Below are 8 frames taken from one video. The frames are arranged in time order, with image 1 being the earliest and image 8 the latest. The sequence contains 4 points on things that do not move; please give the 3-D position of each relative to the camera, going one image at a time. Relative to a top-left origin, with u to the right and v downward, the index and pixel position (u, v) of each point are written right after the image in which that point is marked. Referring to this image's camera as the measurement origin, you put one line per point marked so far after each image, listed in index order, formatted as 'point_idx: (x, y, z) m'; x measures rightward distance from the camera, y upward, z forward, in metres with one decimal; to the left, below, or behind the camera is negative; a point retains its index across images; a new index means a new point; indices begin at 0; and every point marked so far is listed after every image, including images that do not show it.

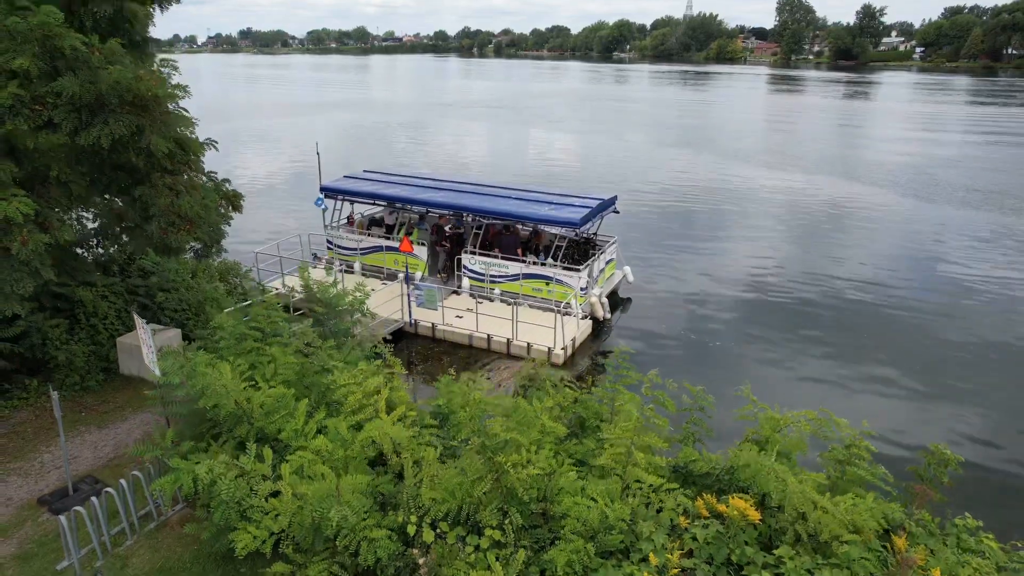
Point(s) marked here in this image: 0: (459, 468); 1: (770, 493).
0: (-0.6, -2.3, +7.7) m
1: (+3.2, -2.6, +7.3) m
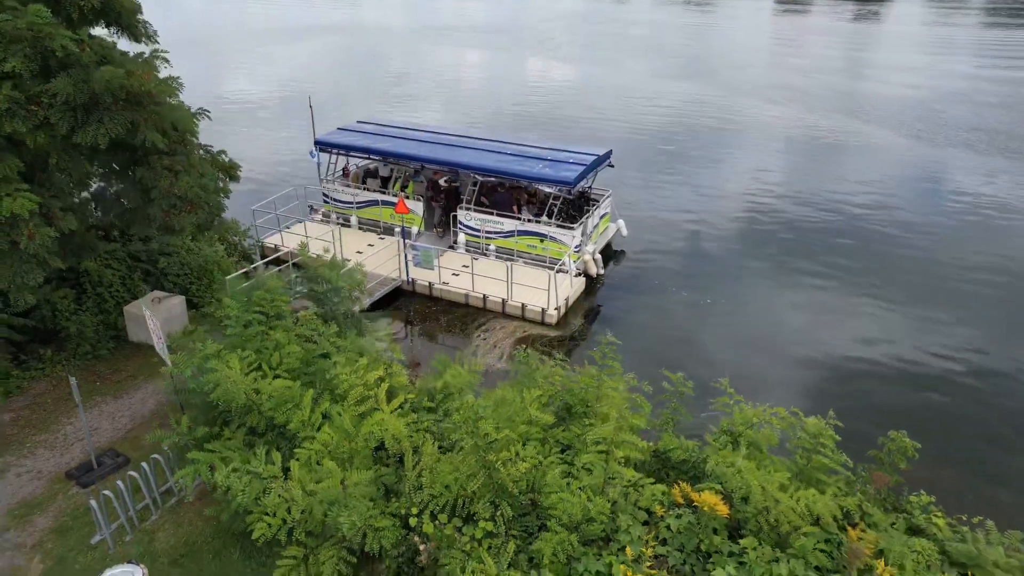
0: (-0.7, -2.4, +8.3) m
1: (+3.1, -2.7, +8.1) m
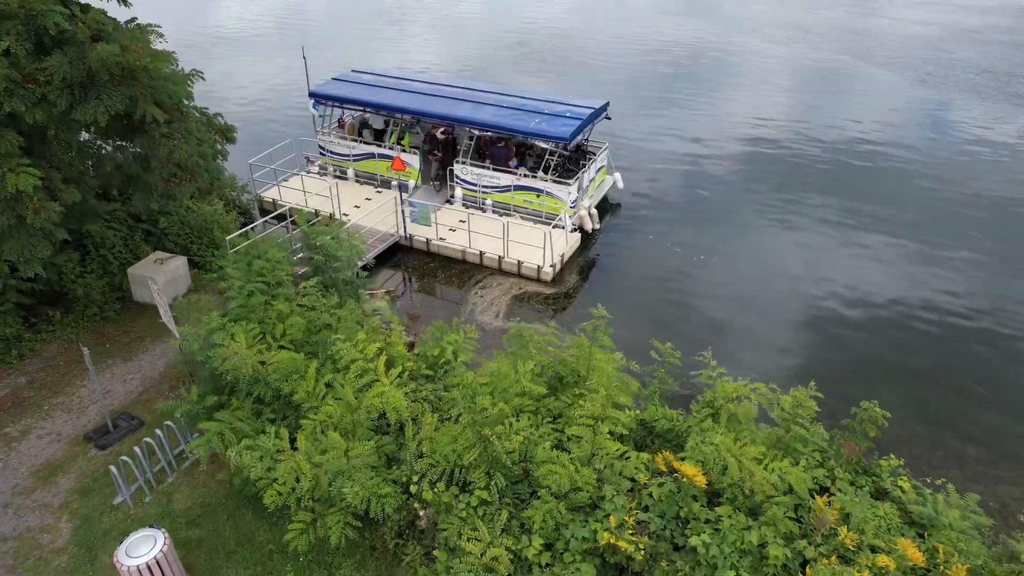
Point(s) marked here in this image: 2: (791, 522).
0: (-0.8, -2.2, +8.9) m
1: (+3.0, -2.5, +8.6) m
2: (+3.8, -3.2, +8.0) m
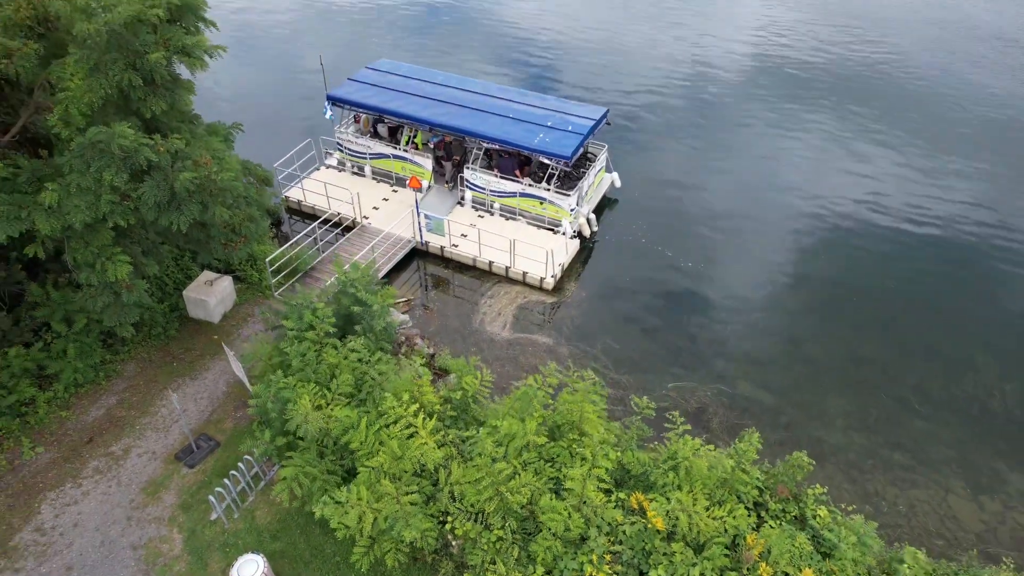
0: (-0.7, -3.8, +11.6) m
1: (+3.2, -4.2, +11.4) m
2: (+3.9, -5.0, +10.9) m
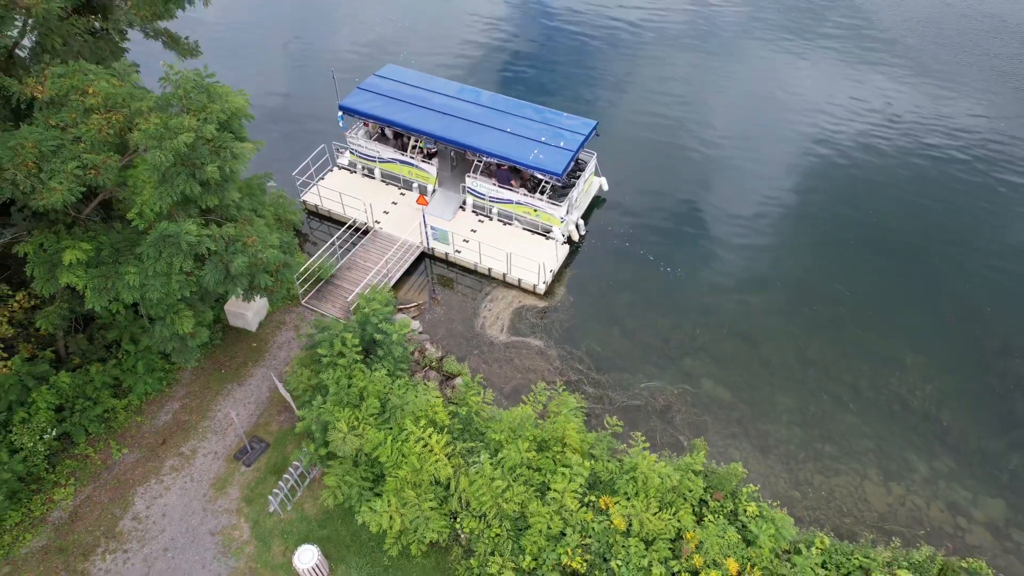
0: (-0.8, -5.1, +14.9) m
1: (+3.0, -5.5, +14.7) m
2: (+3.8, -6.4, +14.4) m
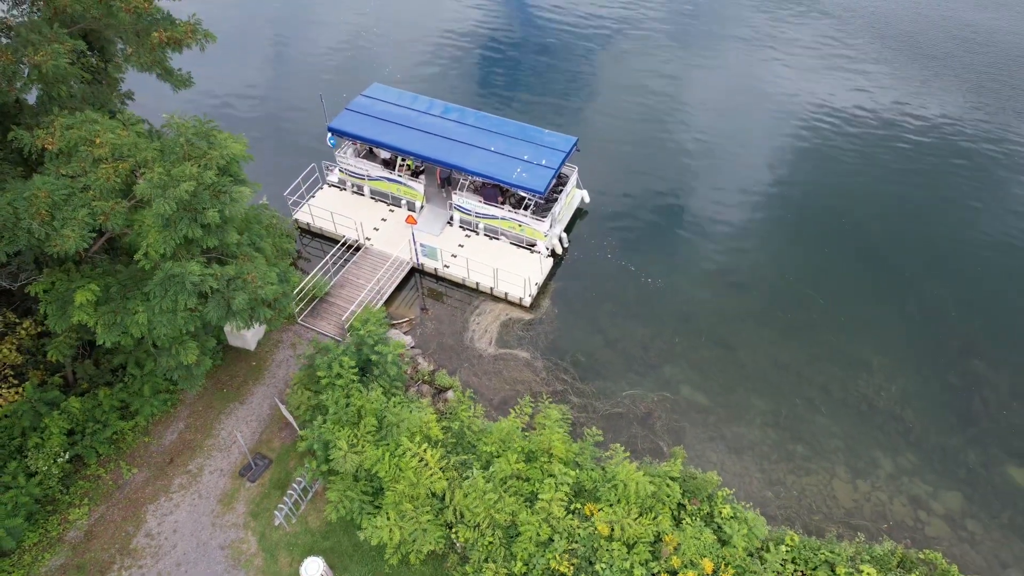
0: (-1.1, -5.8, +16.0) m
1: (+2.8, -6.1, +15.9) m
2: (+3.6, -7.0, +15.6) m
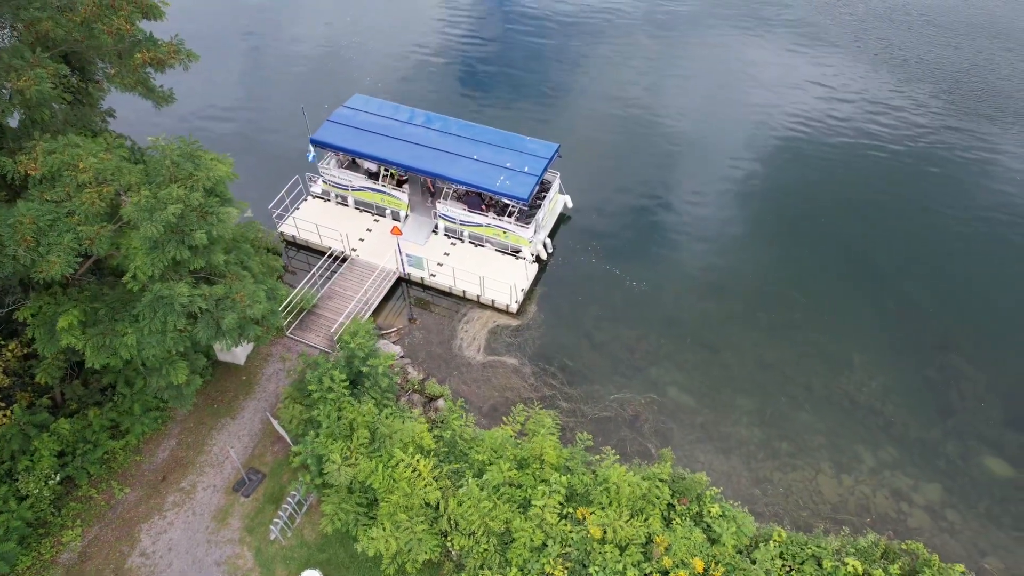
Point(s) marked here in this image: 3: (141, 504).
0: (-1.2, -6.1, +16.2) m
1: (+2.6, -6.3, +16.2) m
2: (+3.4, -7.2, +15.9) m
3: (-11.2, -6.5, +18.0) m
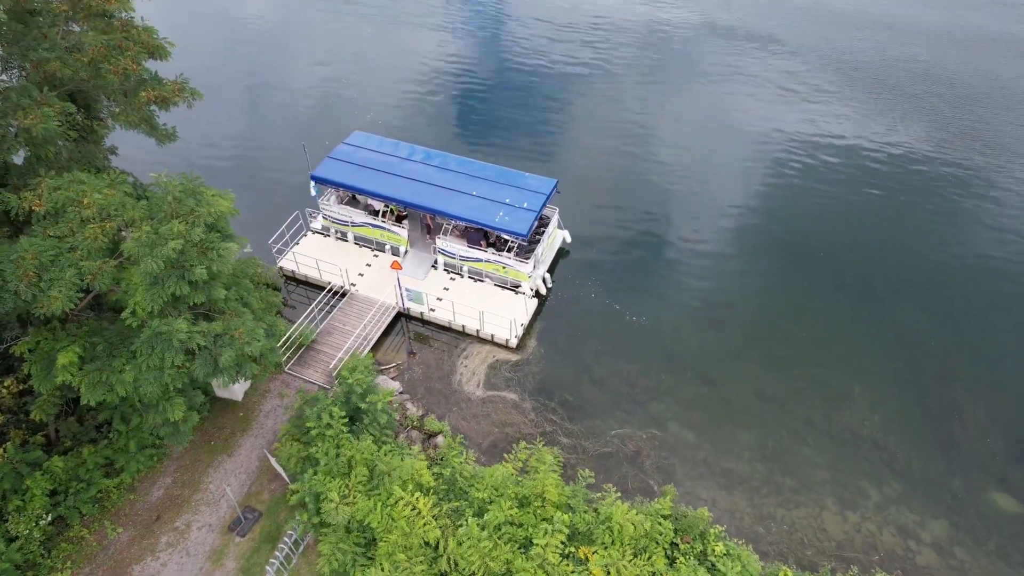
0: (-1.2, -7.1, +15.9) m
1: (+2.6, -7.3, +15.9) m
2: (+3.5, -8.1, +15.6) m
3: (-11.2, -7.6, +17.6) m
